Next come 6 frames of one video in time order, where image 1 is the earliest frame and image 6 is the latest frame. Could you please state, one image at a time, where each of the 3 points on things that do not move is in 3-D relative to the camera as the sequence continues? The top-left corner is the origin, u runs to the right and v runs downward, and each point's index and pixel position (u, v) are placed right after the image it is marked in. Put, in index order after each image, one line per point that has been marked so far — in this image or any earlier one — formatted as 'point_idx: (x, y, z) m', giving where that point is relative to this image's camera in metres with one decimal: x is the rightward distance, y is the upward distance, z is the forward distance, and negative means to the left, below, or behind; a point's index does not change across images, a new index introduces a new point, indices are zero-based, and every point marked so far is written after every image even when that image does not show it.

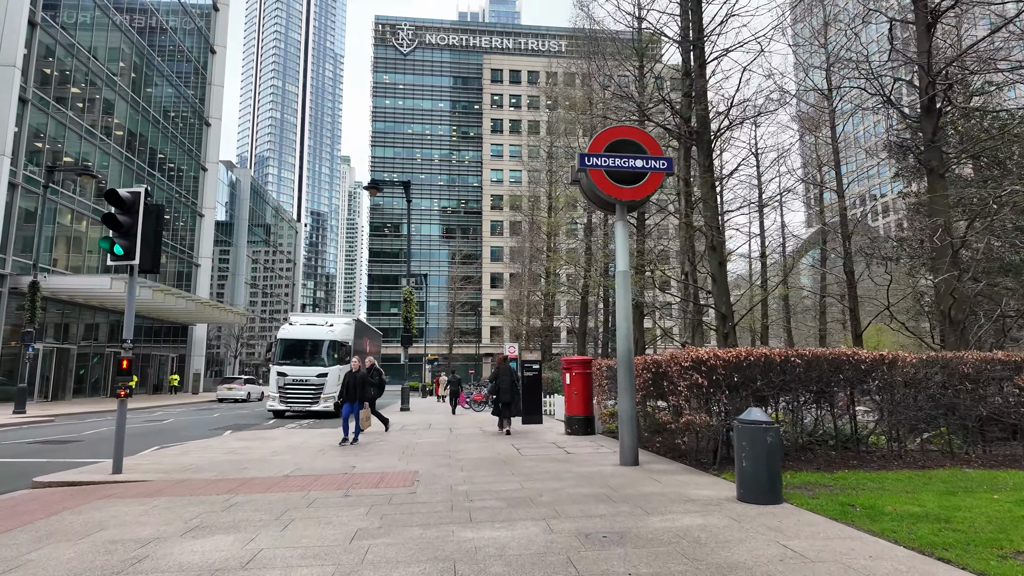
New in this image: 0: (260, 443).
0: (-4.4, -2.7, +10.1) m
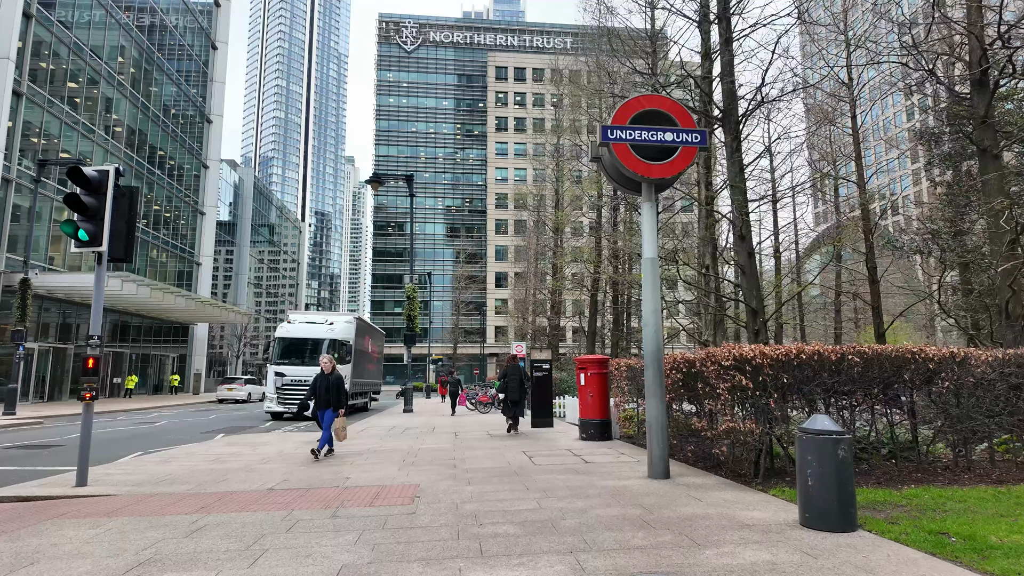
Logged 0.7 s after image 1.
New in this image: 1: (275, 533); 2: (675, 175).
0: (-4.2, -2.6, +9.4) m
1: (-1.7, -1.7, +4.1) m
2: (+1.7, +1.2, +6.2) m
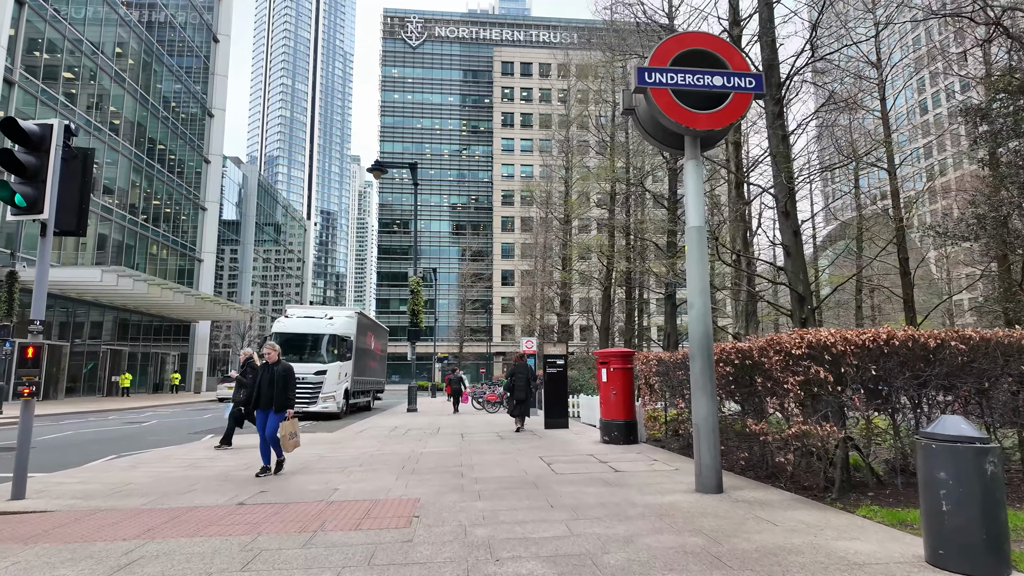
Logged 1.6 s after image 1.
0: (-4.0, -2.4, +8.4) m
1: (-1.5, -1.5, +3.1) m
2: (+1.9, +1.4, +5.2) m
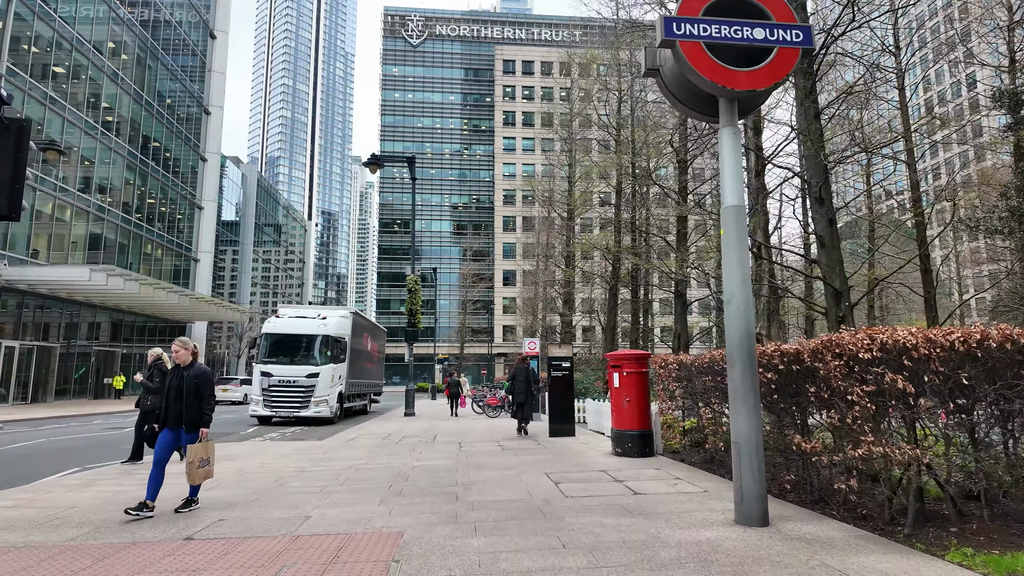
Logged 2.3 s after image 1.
0: (-4.0, -2.3, +7.6) m
1: (-1.5, -1.4, +2.3) m
2: (+1.9, +1.5, +4.3) m
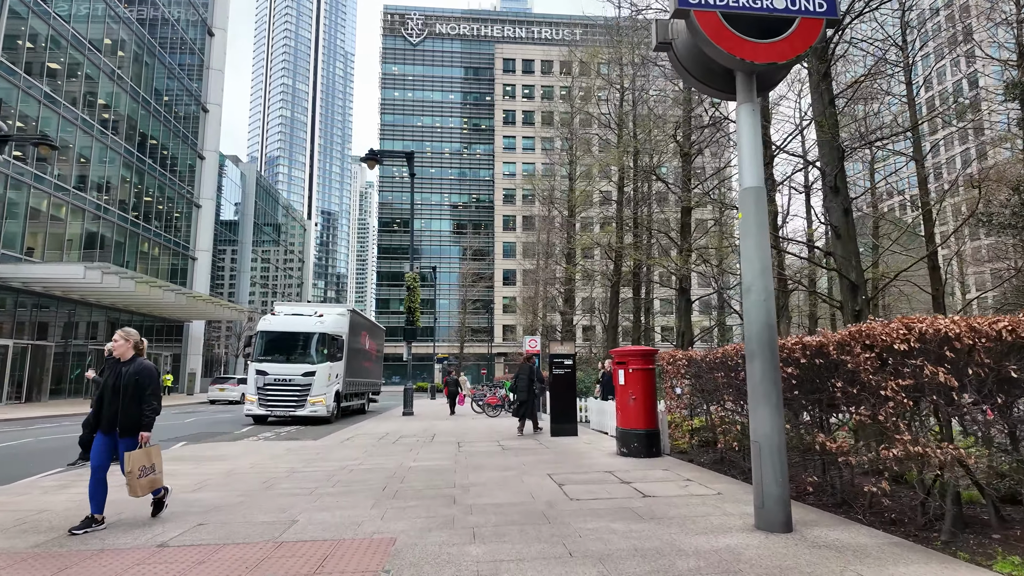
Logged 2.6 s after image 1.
0: (-4.0, -2.2, +7.3) m
1: (-1.5, -1.4, +2.0) m
2: (+1.9, +1.6, +4.0) m
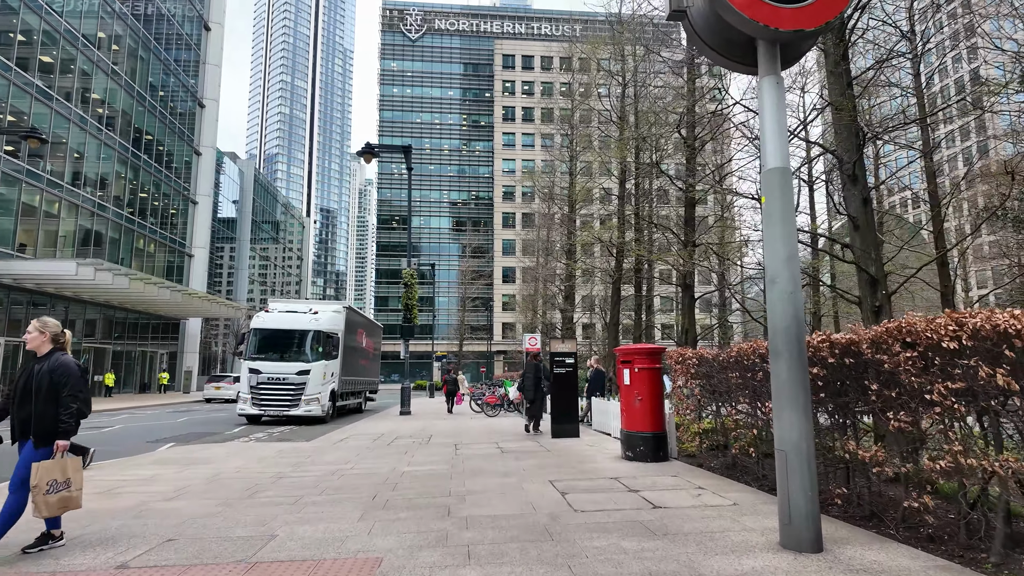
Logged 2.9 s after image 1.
0: (-4.0, -2.2, +7.0) m
1: (-1.5, -1.3, +1.6) m
2: (+1.9, +1.6, +3.7) m
